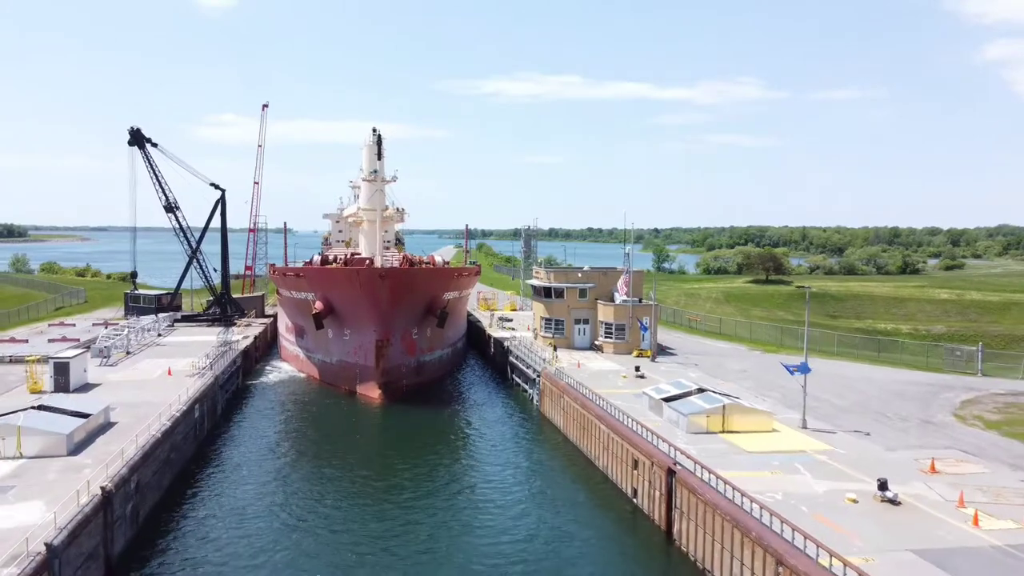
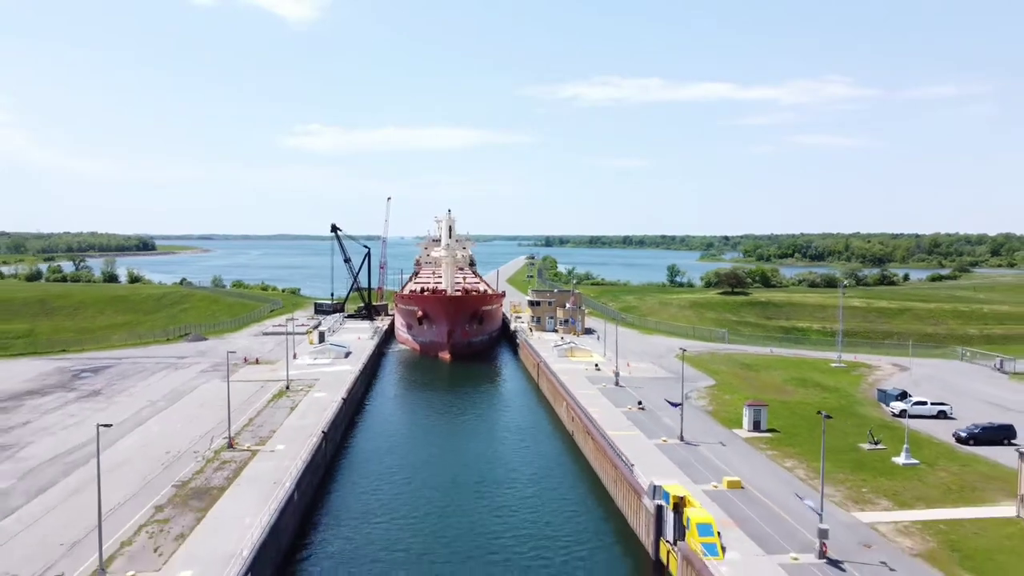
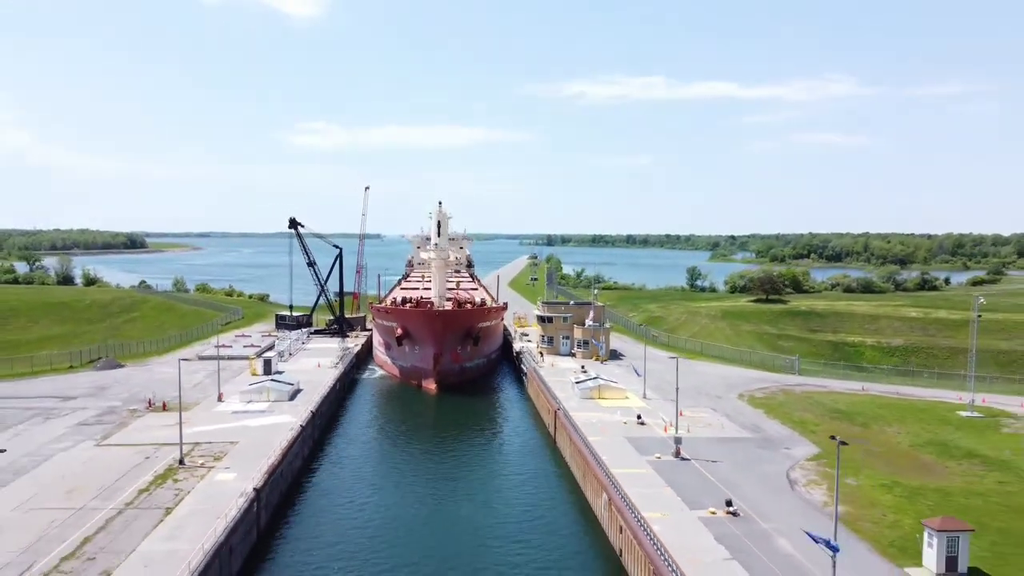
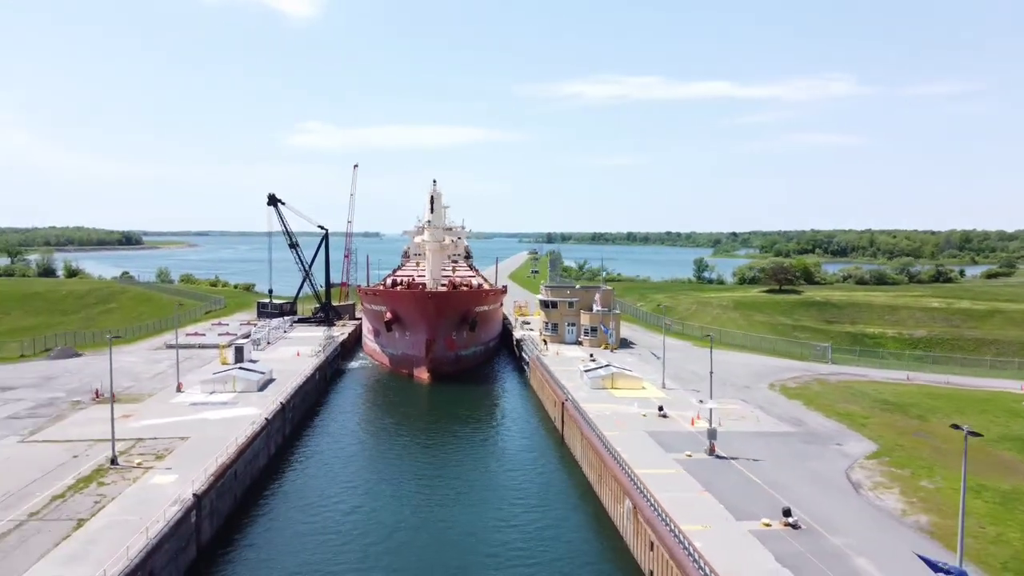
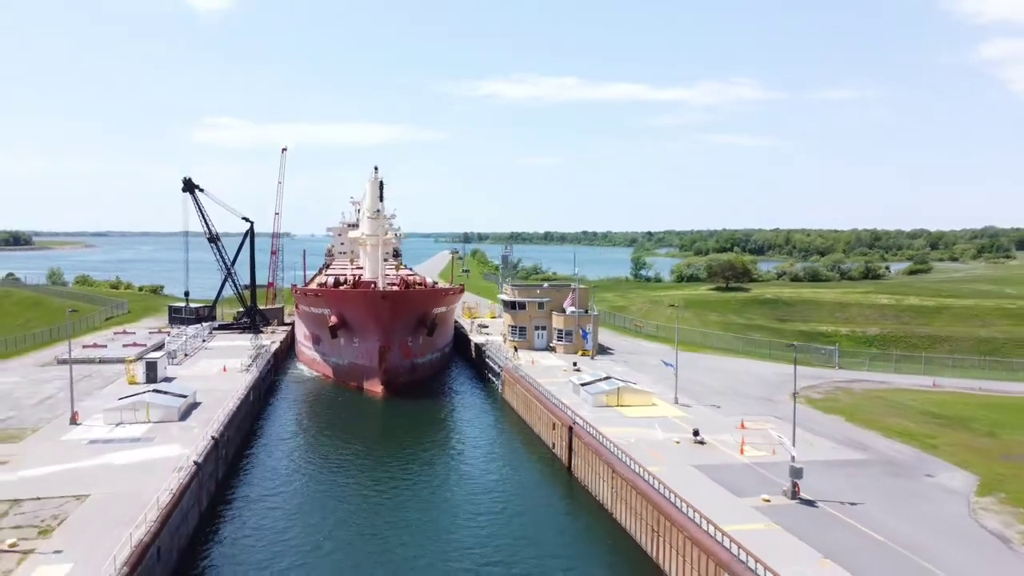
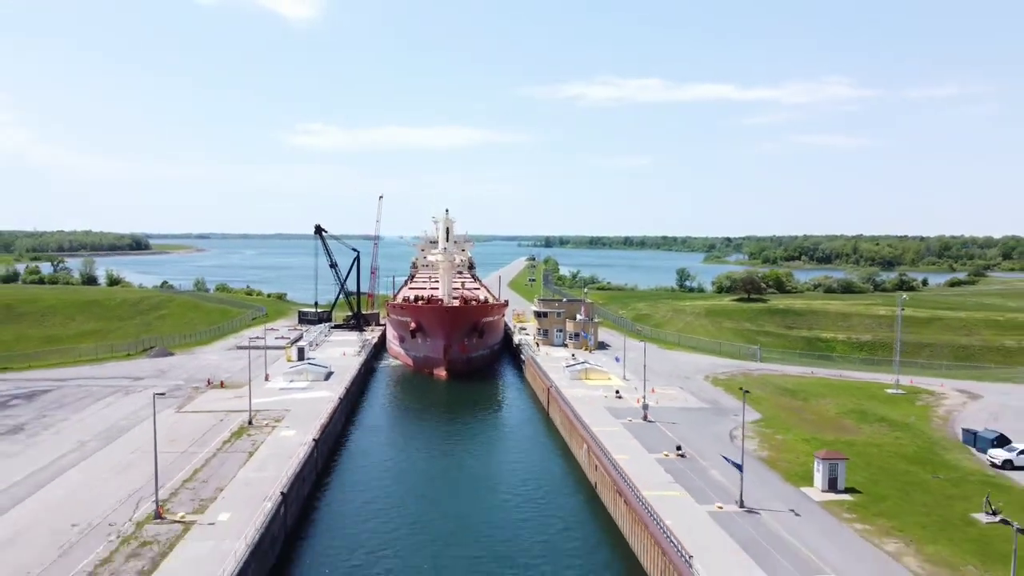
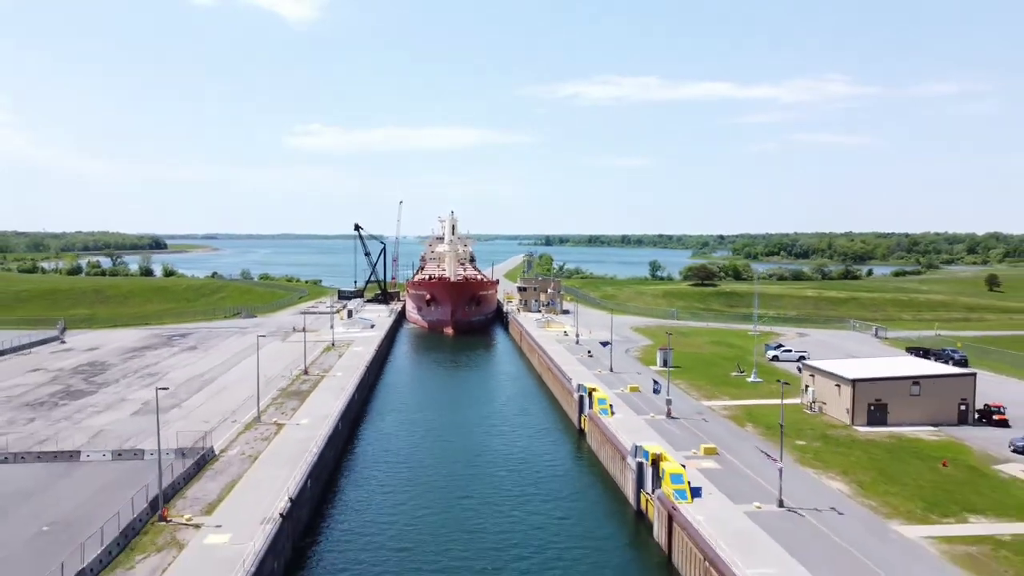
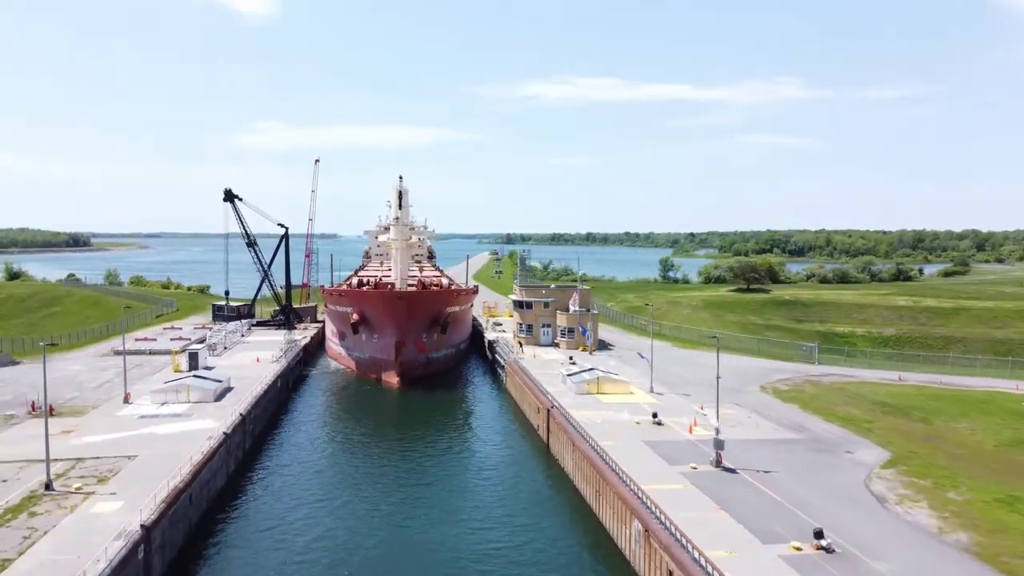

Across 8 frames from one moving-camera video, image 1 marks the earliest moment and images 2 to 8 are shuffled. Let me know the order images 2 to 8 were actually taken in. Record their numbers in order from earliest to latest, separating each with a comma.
5, 8, 4, 3, 6, 2, 7
